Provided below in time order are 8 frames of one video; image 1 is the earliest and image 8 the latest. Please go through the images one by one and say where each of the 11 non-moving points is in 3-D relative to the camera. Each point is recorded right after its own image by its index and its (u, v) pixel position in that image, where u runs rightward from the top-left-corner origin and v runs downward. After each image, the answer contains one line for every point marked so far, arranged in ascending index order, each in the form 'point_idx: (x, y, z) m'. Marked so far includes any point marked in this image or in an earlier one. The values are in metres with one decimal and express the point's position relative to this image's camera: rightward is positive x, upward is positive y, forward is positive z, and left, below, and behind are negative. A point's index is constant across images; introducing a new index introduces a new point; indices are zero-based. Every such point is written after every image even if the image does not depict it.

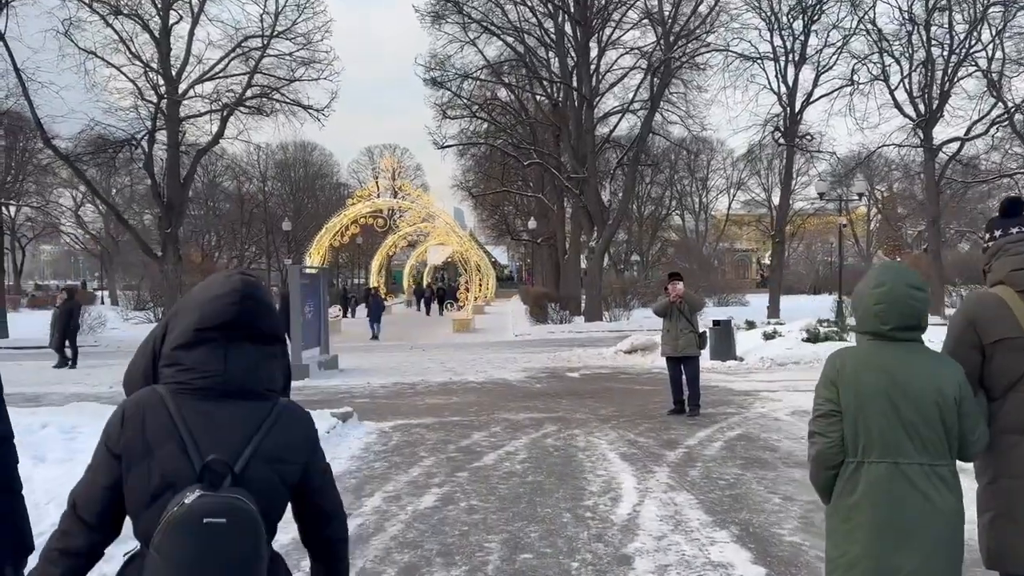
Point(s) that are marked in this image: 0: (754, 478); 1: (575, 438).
0: (+2.2, -1.8, +7.2) m
1: (+0.7, -1.7, +9.1) m
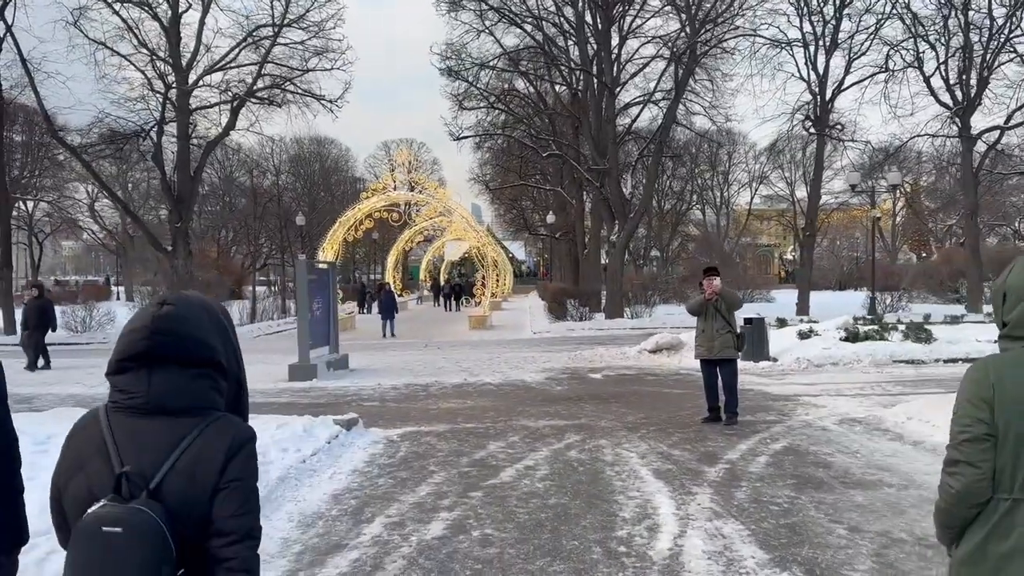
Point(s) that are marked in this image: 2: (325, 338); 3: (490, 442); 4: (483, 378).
0: (+2.4, -1.7, +6.3) m
1: (+0.9, -1.7, +8.2) m
2: (-3.8, -1.0, +15.9) m
3: (-0.2, -1.7, +8.7) m
4: (-0.5, -1.7, +14.4) m
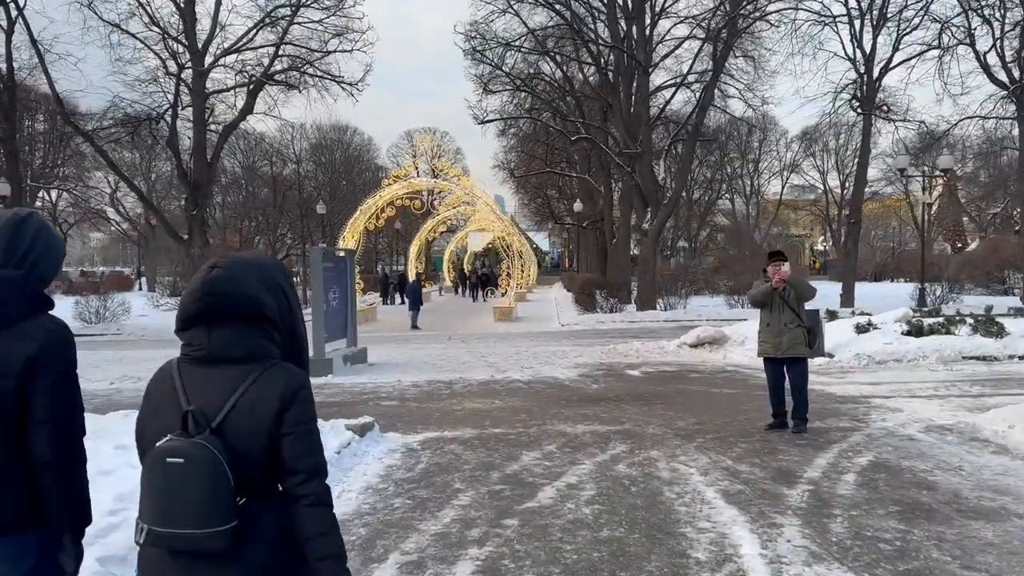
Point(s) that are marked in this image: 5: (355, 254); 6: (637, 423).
0: (+2.7, -1.6, +5.1) m
1: (+1.3, -1.6, +7.0) m
2: (-3.2, -0.8, +14.9) m
3: (+0.1, -1.6, +7.5) m
4: (0.0, -1.5, +13.2) m
5: (-3.1, +0.7, +15.0) m
6: (+1.4, -1.5, +8.8) m
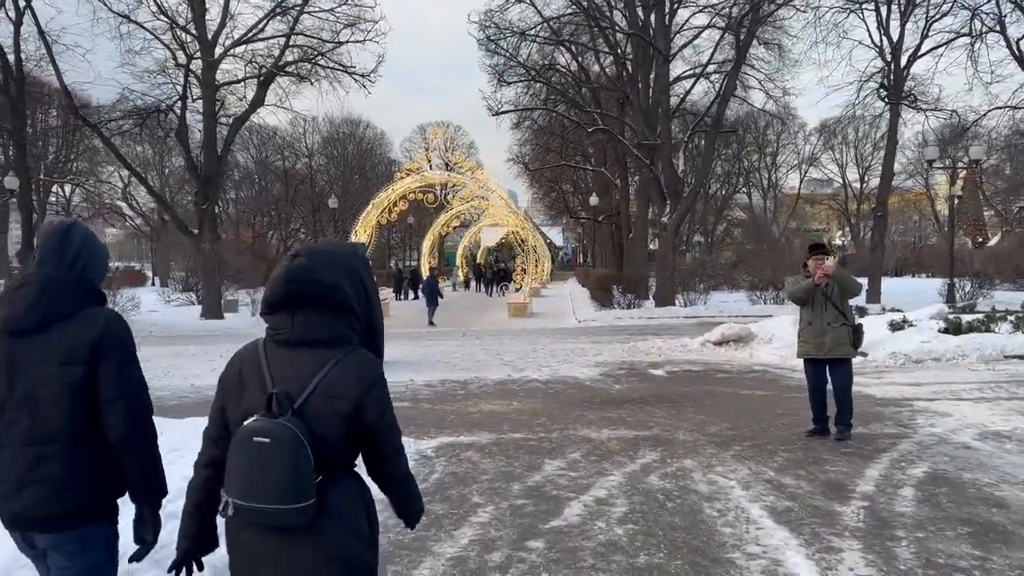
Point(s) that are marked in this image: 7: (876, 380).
0: (+2.8, -1.6, +4.5) m
1: (+1.5, -1.5, +6.4) m
2: (-2.9, -0.7, +14.4) m
3: (+0.3, -1.5, +6.9) m
4: (+0.3, -1.4, +12.7) m
5: (-2.7, +0.8, +14.5) m
6: (+1.6, -1.5, +8.2) m
7: (+5.3, -1.4, +11.4) m
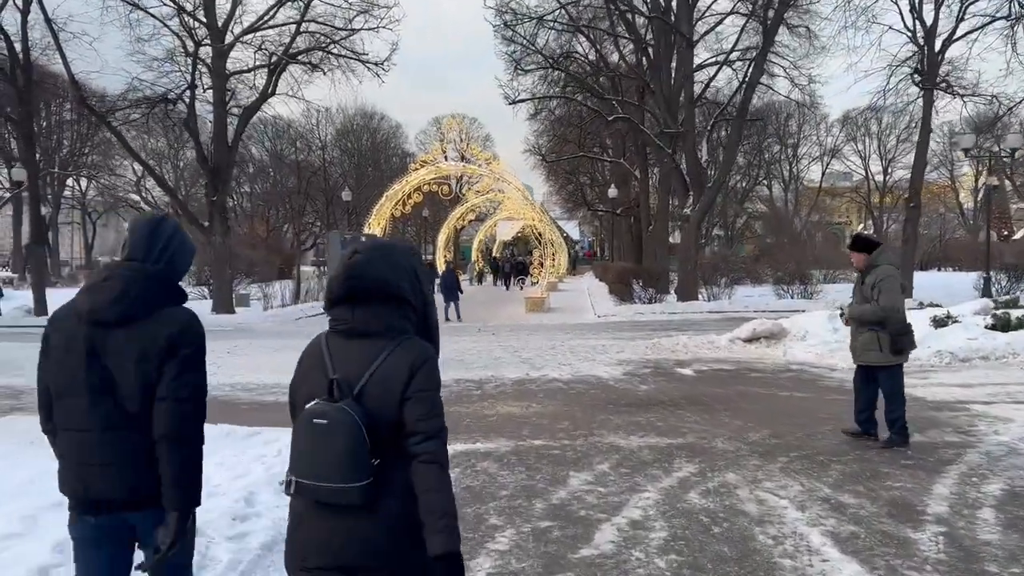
0: (+3.0, -1.6, +3.7) m
1: (+1.6, -1.5, +5.7) m
2: (-2.6, -0.6, +13.7) m
3: (+0.5, -1.5, +6.2) m
4: (+0.6, -1.3, +12.0) m
5: (-2.4, +0.9, +13.8) m
6: (+1.8, -1.4, +7.4) m
7: (+5.6, -1.3, +10.6) m
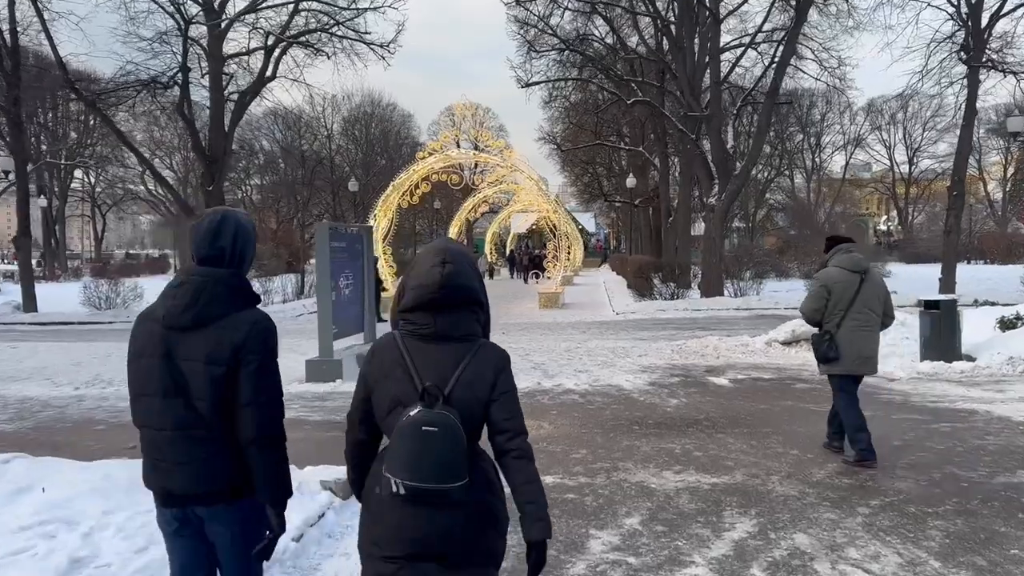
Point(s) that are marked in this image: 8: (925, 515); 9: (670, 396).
0: (+2.9, -1.6, +2.2) m
1: (+1.6, -1.5, +4.2) m
2: (-2.4, -0.6, +12.3) m
3: (+0.5, -1.5, +4.8) m
4: (+0.7, -1.3, +10.5) m
5: (-2.3, +0.9, +12.5) m
6: (+1.9, -1.4, +6.0) m
7: (+5.7, -1.2, +9.1) m
8: (+2.7, -1.4, +5.1) m
9: (+1.9, -1.3, +9.4) m
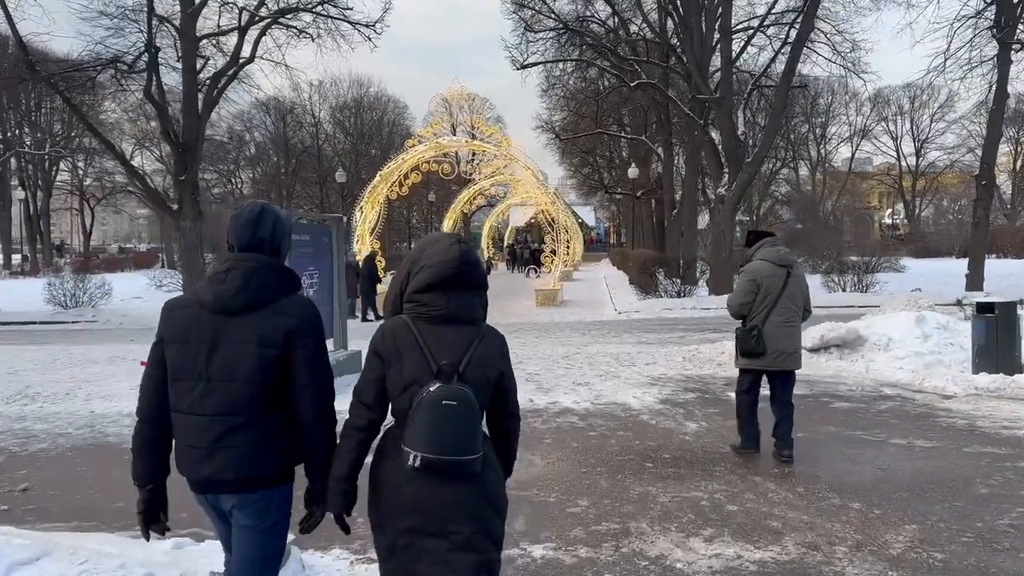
0: (+2.8, -1.7, +0.7) m
1: (+1.5, -1.6, +2.7) m
2: (-2.6, -0.5, +10.8) m
3: (+0.4, -1.6, +3.3) m
4: (+0.6, -1.3, +9.0) m
5: (-2.4, +0.9, +10.9) m
6: (+1.7, -1.5, +4.5) m
7: (+5.6, -1.3, +7.6) m
8: (+2.5, -1.5, +3.6) m
9: (+1.8, -1.3, +7.9) m
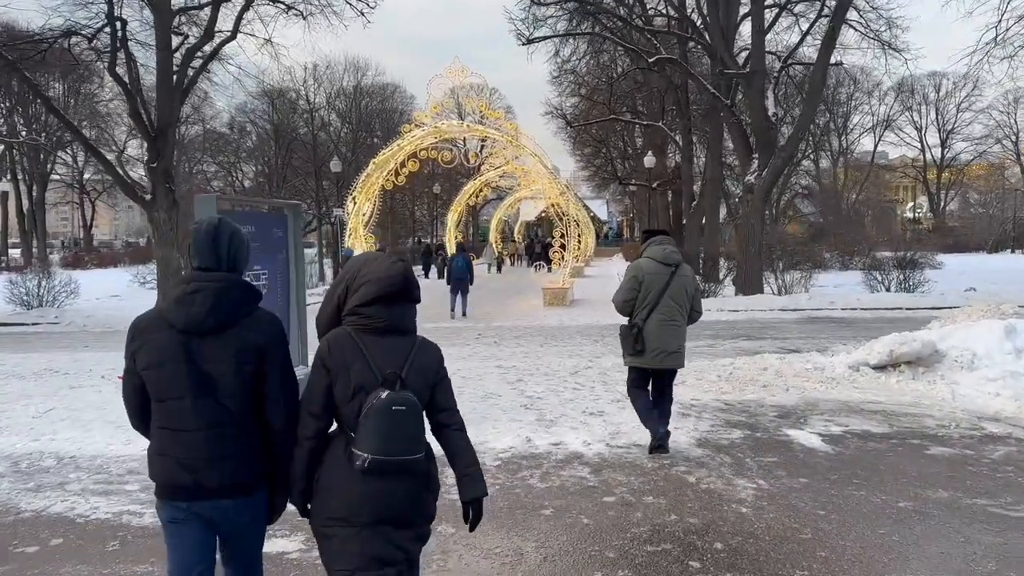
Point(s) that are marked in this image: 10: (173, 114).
0: (+2.6, -1.8, -1.3) m
1: (+1.3, -1.7, +0.7) m
2: (-2.6, -0.6, +8.8) m
3: (+0.2, -1.6, +1.3) m
4: (+0.5, -1.3, +7.0) m
5: (-2.4, +0.9, +8.9) m
6: (+1.6, -1.6, +2.4) m
7: (+5.5, -1.3, +5.5) m
8: (+2.4, -1.6, +1.5) m
9: (+1.7, -1.4, +5.8) m
10: (-8.7, +4.5, +20.2) m
